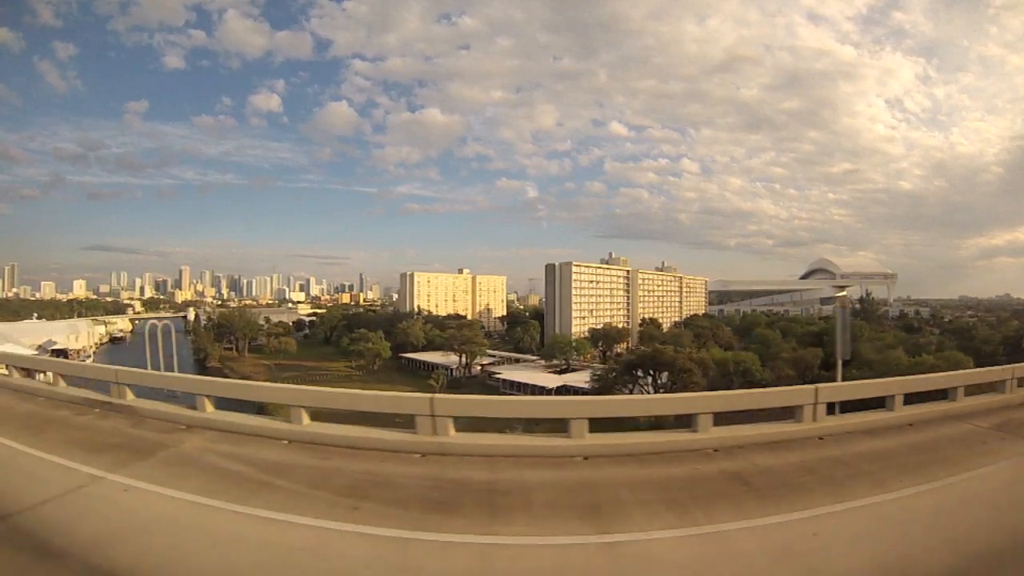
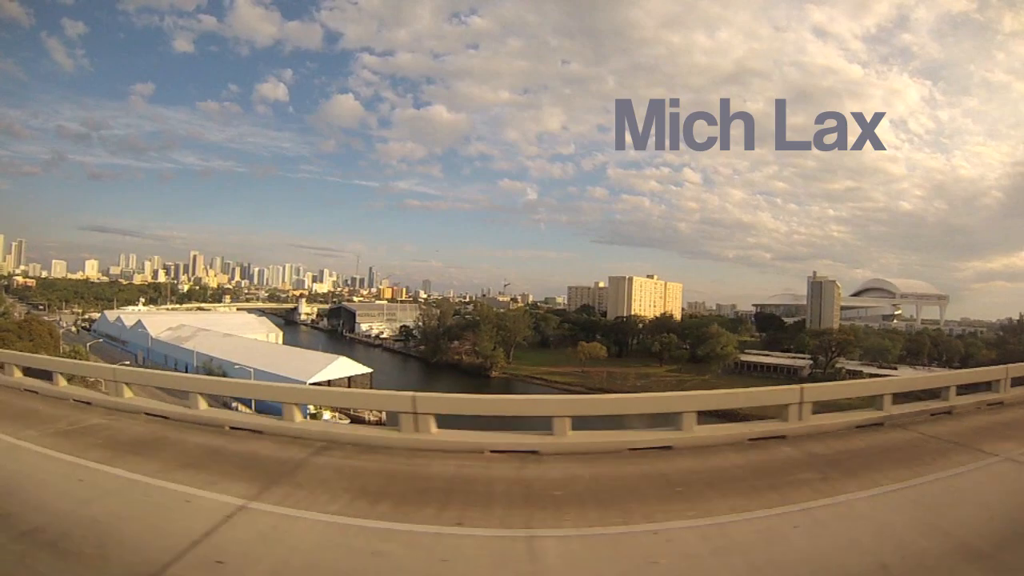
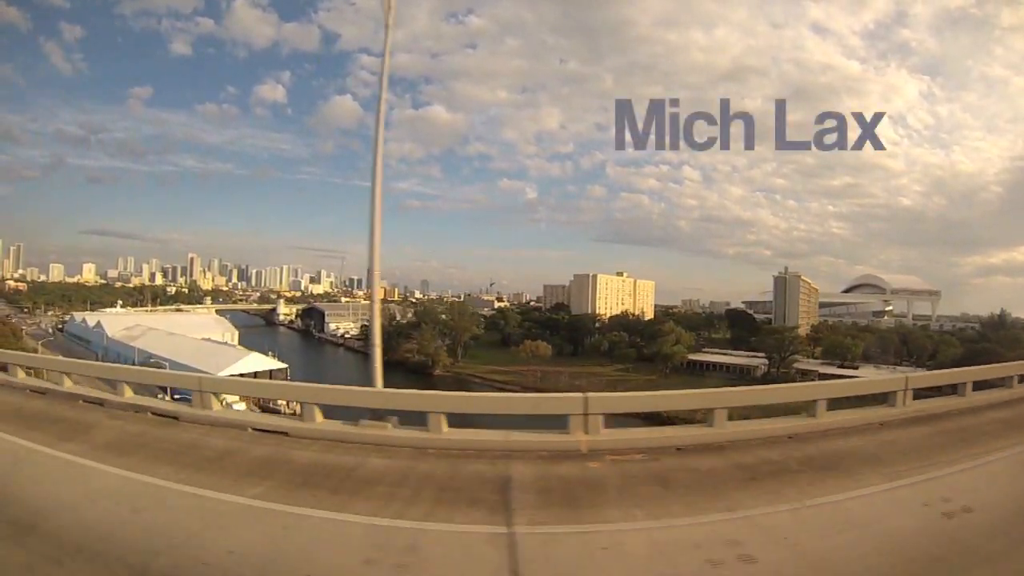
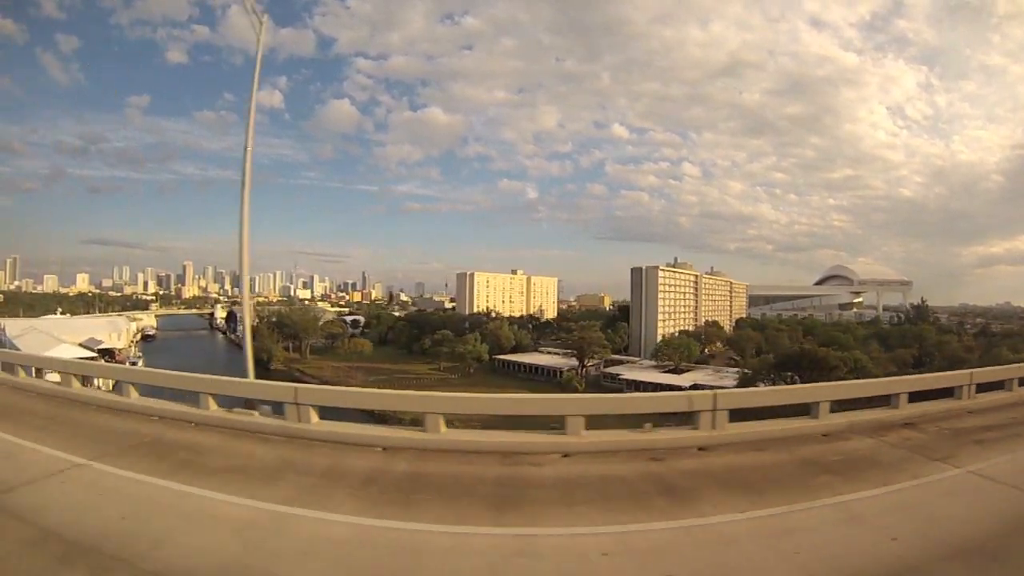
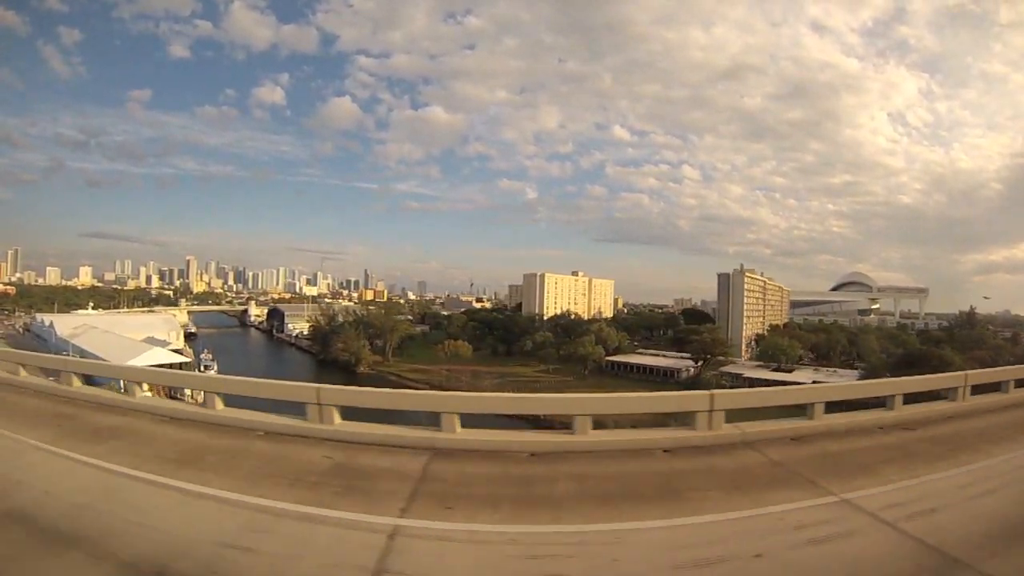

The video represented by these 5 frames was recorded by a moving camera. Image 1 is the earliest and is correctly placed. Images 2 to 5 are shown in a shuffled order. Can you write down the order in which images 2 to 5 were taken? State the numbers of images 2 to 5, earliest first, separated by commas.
4, 5, 3, 2
